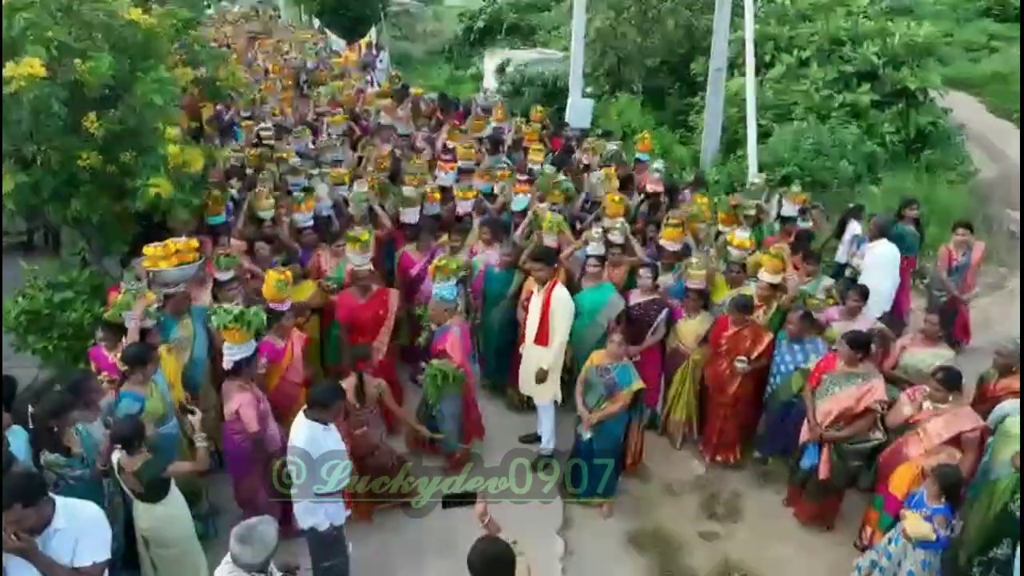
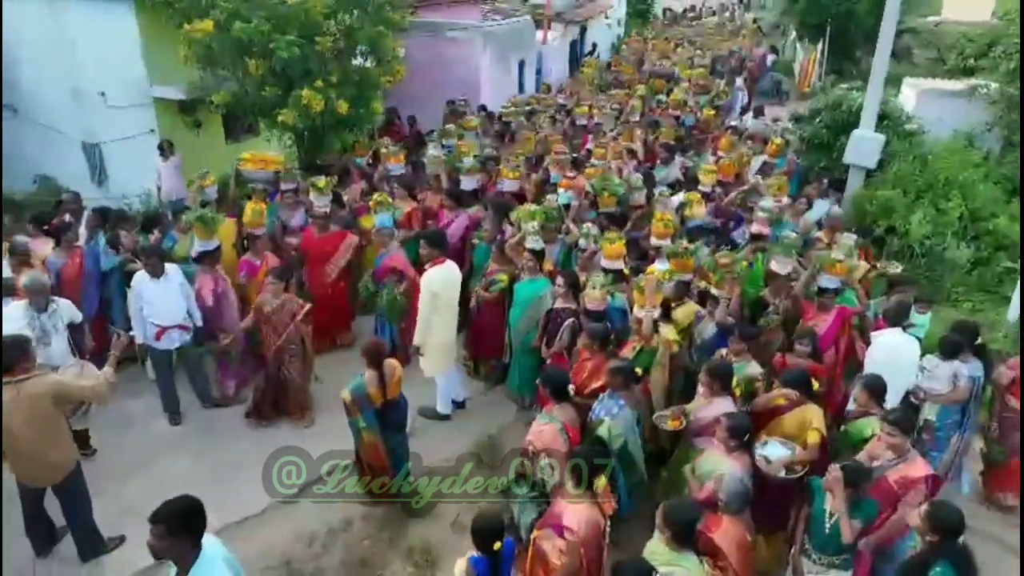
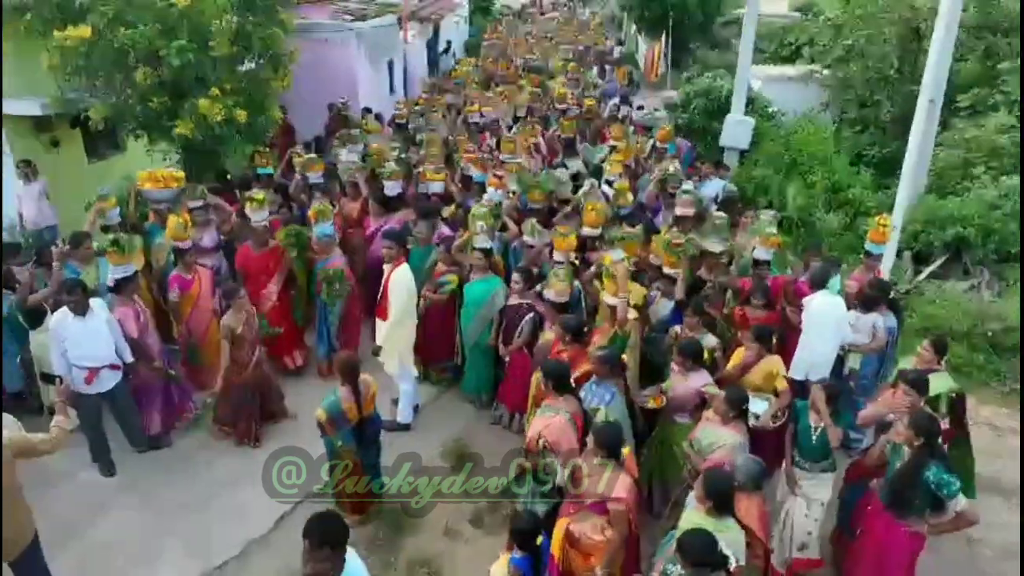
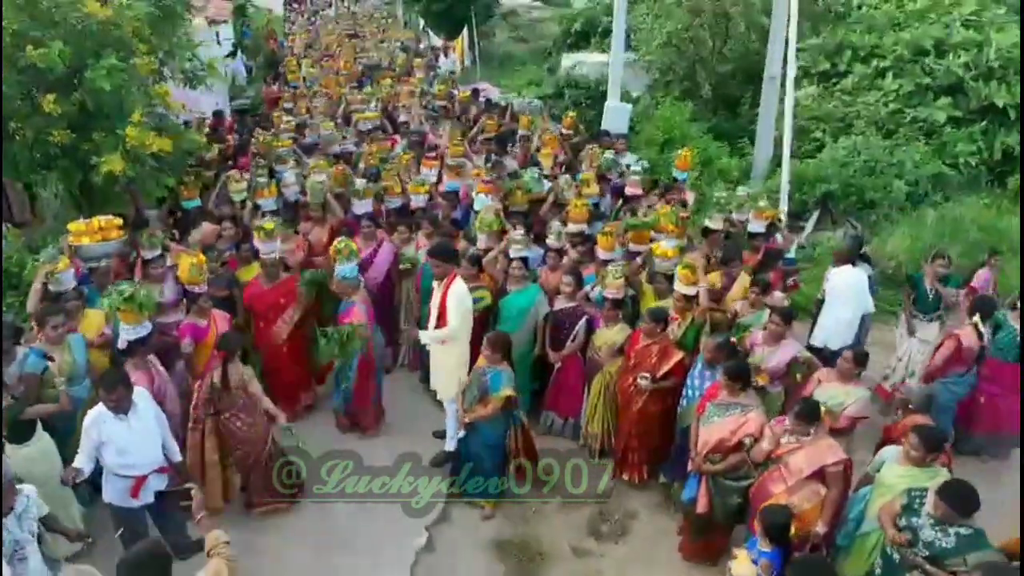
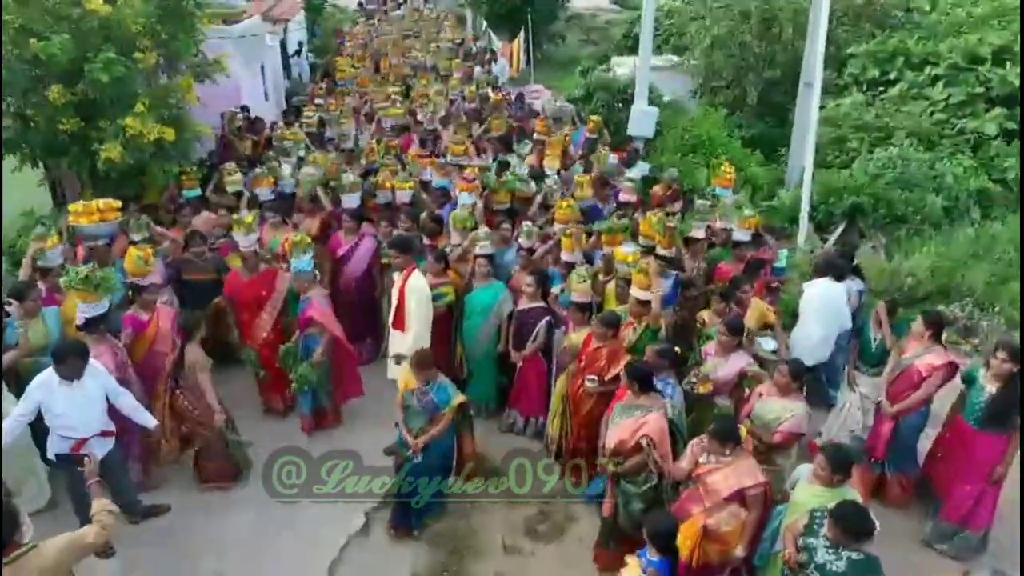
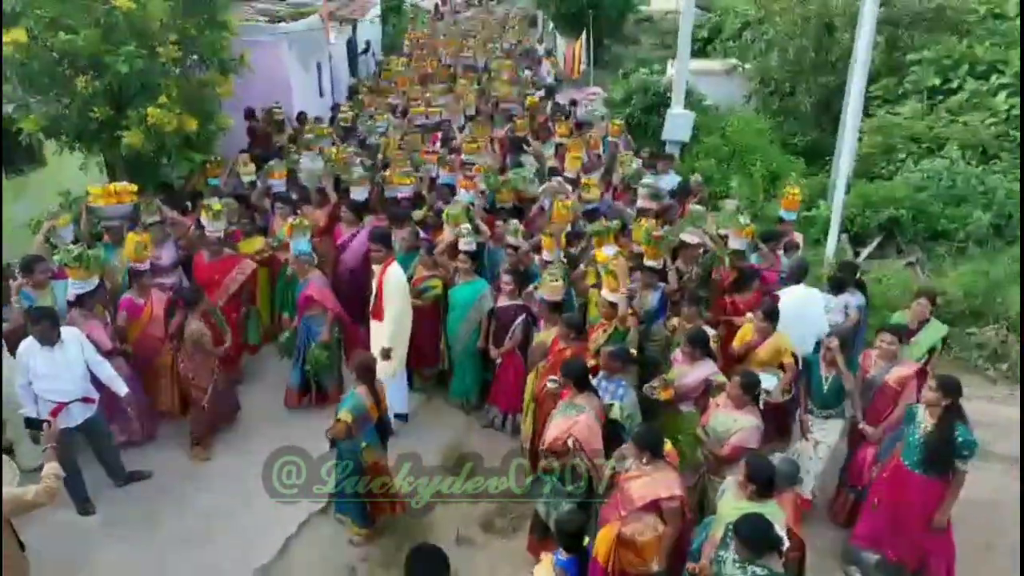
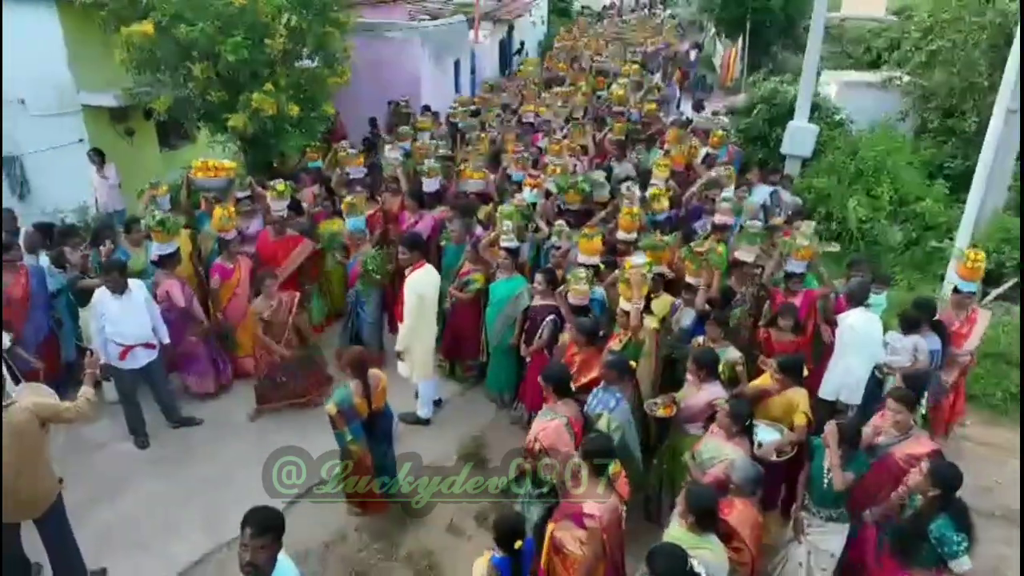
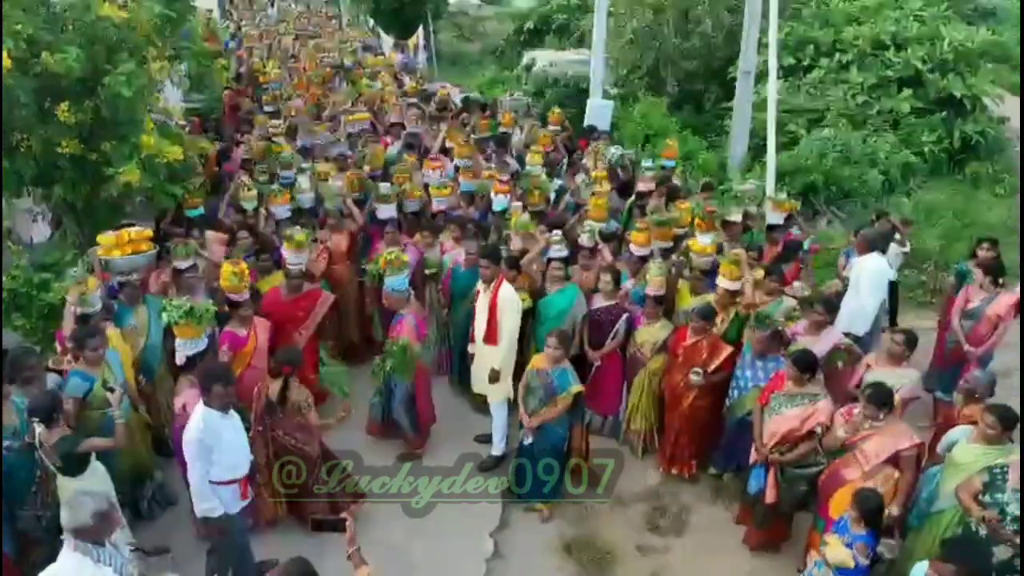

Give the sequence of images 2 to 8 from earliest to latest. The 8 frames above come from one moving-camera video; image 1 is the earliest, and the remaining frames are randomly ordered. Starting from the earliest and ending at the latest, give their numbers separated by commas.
8, 4, 5, 6, 3, 7, 2
